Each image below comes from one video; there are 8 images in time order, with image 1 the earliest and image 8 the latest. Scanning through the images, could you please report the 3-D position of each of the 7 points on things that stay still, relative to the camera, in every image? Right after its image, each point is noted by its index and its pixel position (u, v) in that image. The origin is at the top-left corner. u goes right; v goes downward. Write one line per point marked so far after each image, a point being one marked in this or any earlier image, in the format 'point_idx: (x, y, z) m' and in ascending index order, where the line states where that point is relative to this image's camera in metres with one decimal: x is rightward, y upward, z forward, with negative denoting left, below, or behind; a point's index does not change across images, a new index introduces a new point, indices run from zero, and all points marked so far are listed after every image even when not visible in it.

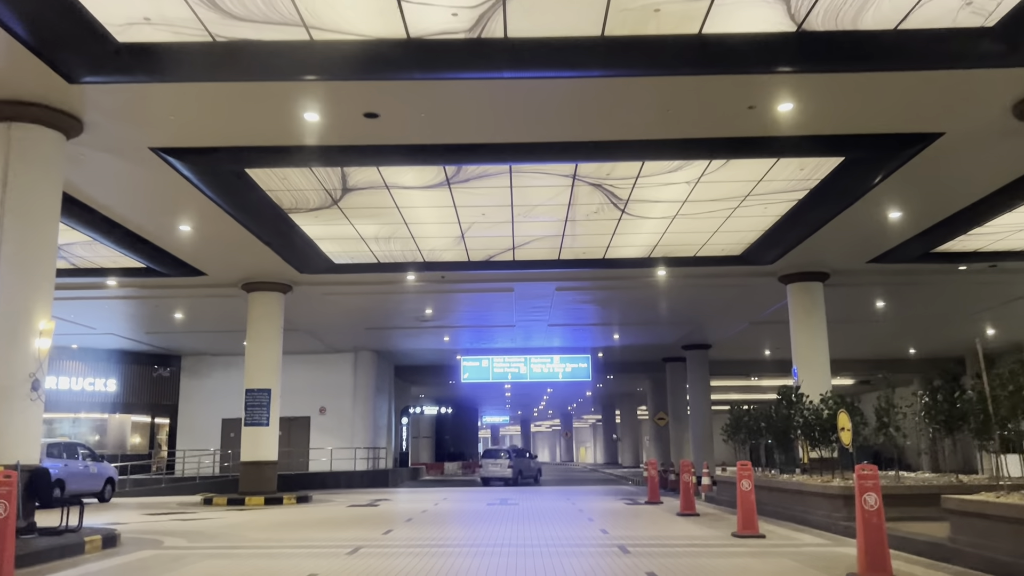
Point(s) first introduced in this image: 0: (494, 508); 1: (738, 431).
0: (-0.3, -4.5, +16.8) m
1: (+4.3, -2.8, +16.1) m
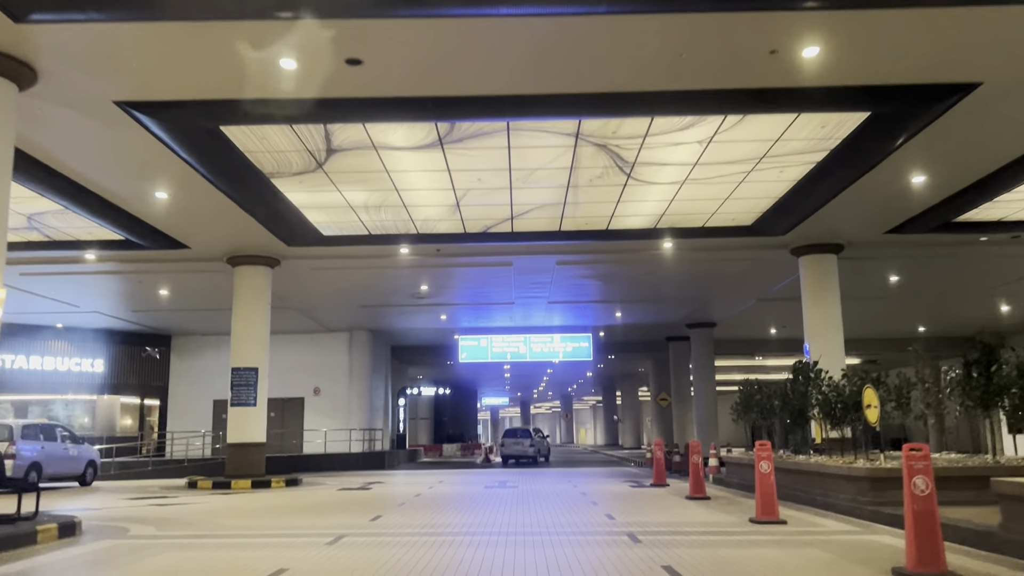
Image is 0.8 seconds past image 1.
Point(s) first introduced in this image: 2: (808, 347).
0: (-0.3, -3.9, +16.1) m
1: (+4.3, -2.2, +15.2) m
2: (+6.3, -1.3, +17.8) m
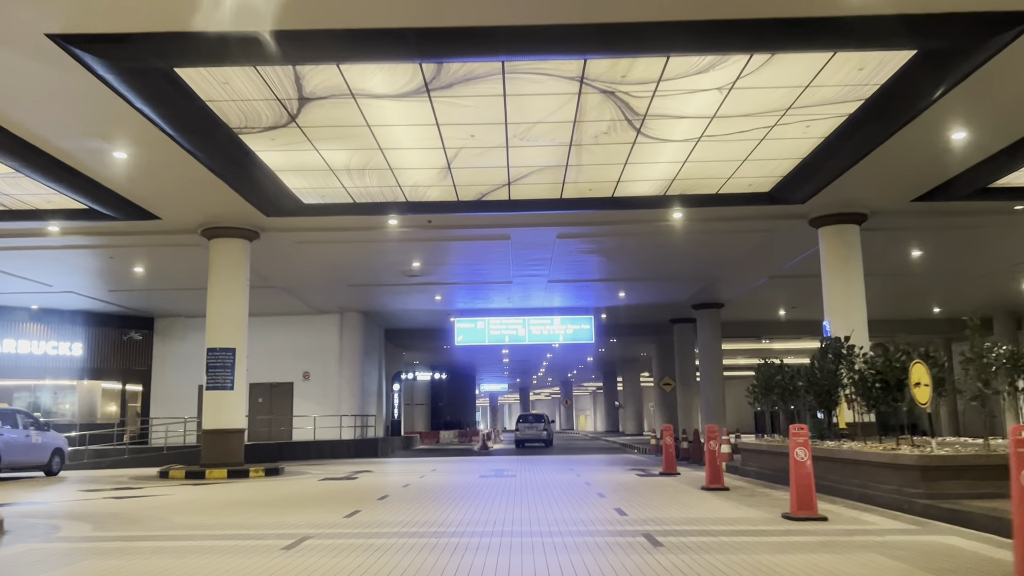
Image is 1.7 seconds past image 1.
0: (-0.4, -3.4, +14.8) m
1: (+4.3, -1.8, +14.0) m
2: (+6.3, -0.7, +16.5) m
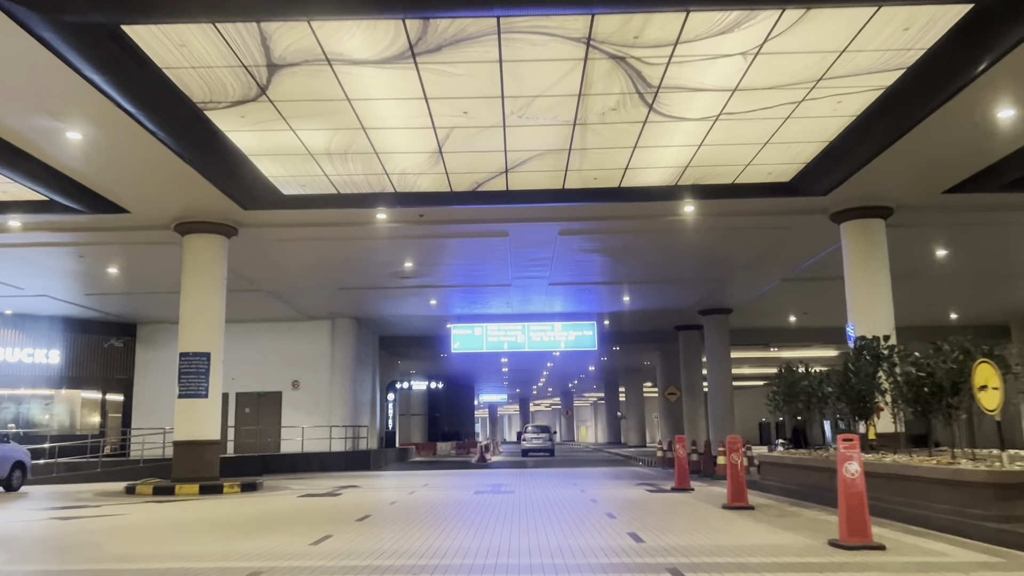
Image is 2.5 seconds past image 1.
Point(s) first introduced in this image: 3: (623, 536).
0: (-0.4, -3.4, +13.5) m
1: (+4.2, -1.7, +12.7) m
2: (+6.2, -0.7, +15.3) m
3: (+1.1, -2.4, +8.2) m
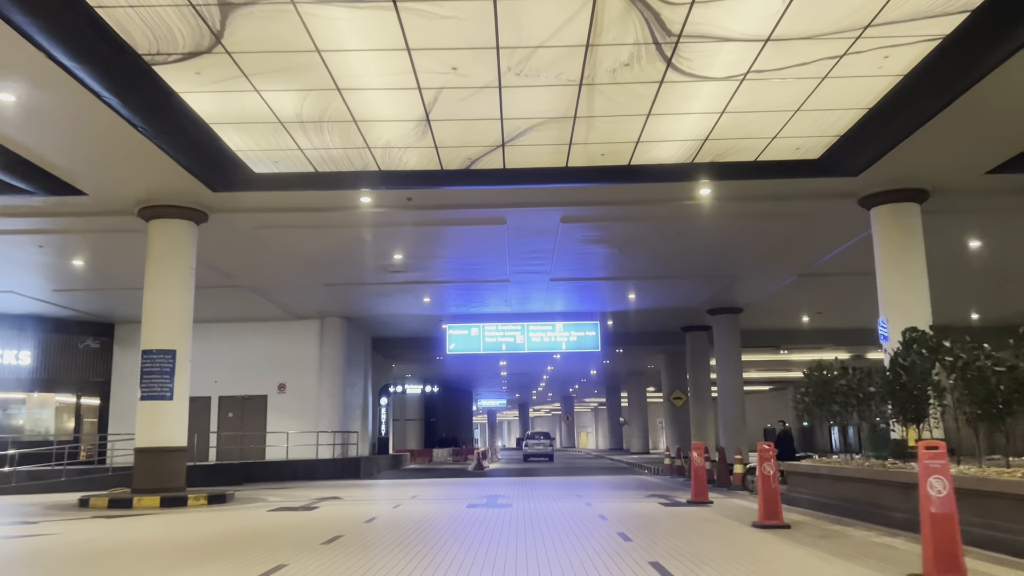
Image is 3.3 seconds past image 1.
0: (-0.4, -3.2, +12.1) m
1: (+4.2, -1.6, +11.3) m
2: (+6.2, -0.6, +13.8) m
3: (+1.0, -2.2, +6.7) m
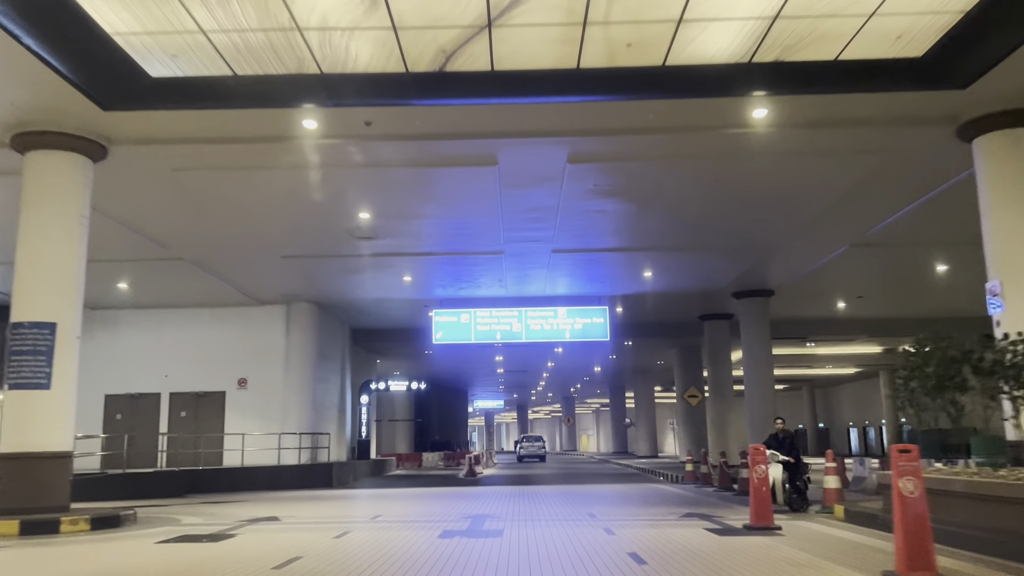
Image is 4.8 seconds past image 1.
0: (-0.5, -2.7, +8.7) m
1: (+4.1, -1.0, +7.9) m
2: (+6.1, 0.0, +10.5) m
3: (+1.0, -1.6, +3.4) m
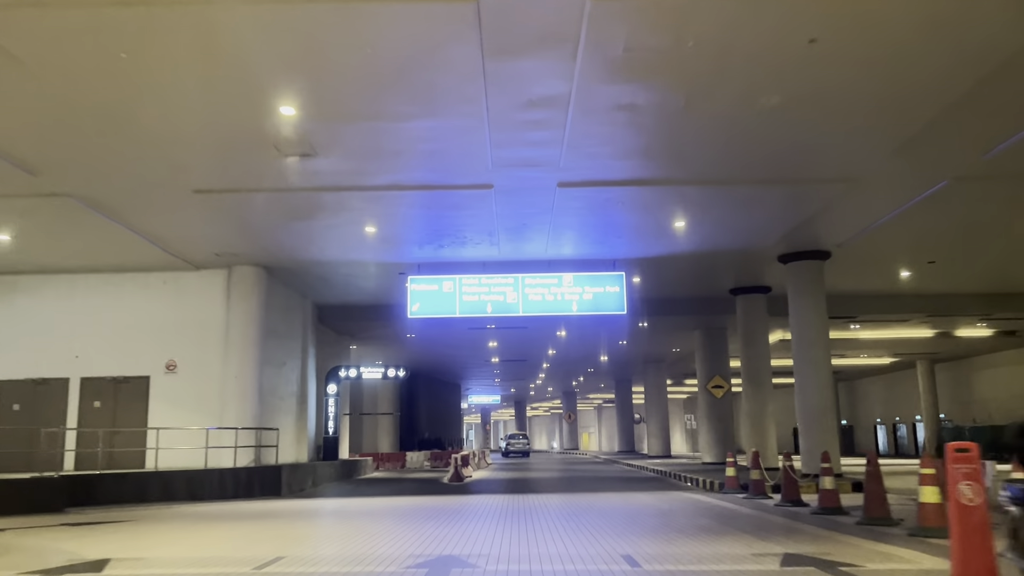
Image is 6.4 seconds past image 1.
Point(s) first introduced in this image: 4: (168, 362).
0: (-0.6, -1.8, +4.4) m
1: (+4.0, -0.1, +3.7) m
2: (+6.0, +0.8, +6.2) m
3: (+0.9, -0.8, -0.9) m
4: (-7.4, -1.6, +17.9) m
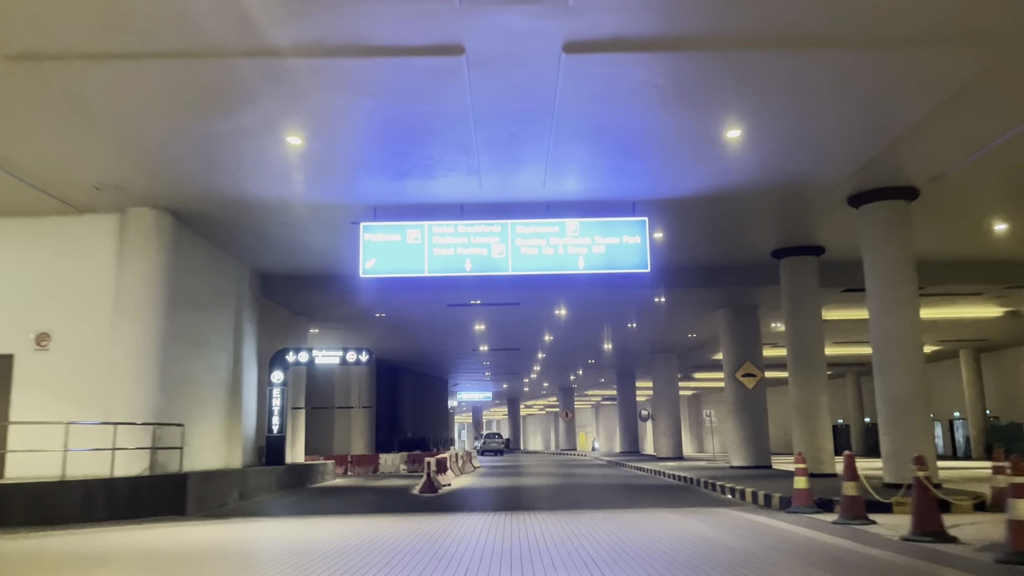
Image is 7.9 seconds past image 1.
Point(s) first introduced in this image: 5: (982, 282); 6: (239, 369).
0: (-0.8, -1.0, 0.0) m
1: (+3.9, +0.7, -0.7) m
2: (+5.9, +1.7, +1.8) m
3: (+0.8, 0.0, -5.3) m
4: (-7.6, -0.7, +13.4) m
5: (+10.7, +0.1, +19.0) m
6: (-5.6, -1.7, +17.1) m
